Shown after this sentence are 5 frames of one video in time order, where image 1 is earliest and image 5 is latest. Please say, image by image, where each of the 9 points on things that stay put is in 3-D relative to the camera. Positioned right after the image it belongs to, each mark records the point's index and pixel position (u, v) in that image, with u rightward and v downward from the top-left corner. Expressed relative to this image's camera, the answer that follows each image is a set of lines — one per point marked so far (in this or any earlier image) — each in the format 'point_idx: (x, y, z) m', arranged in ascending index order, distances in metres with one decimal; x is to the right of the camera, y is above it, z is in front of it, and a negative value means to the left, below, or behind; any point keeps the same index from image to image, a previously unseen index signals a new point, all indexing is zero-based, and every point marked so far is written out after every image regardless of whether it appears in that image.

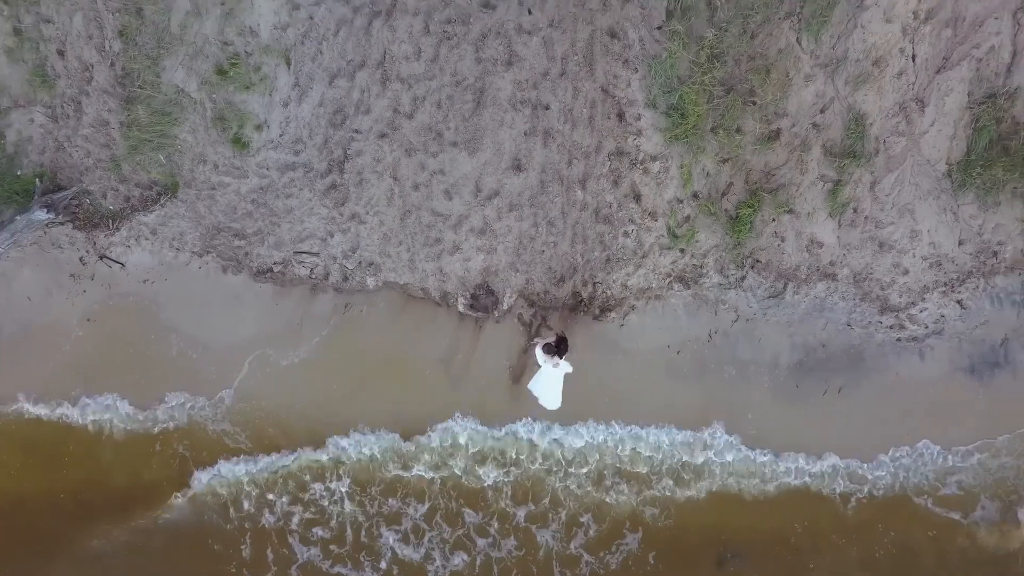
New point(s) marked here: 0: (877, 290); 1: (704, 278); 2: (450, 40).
0: (+3.3, 0.0, +4.9) m
1: (+1.7, +0.1, +4.9) m
2: (-0.5, +2.0, +4.4) m
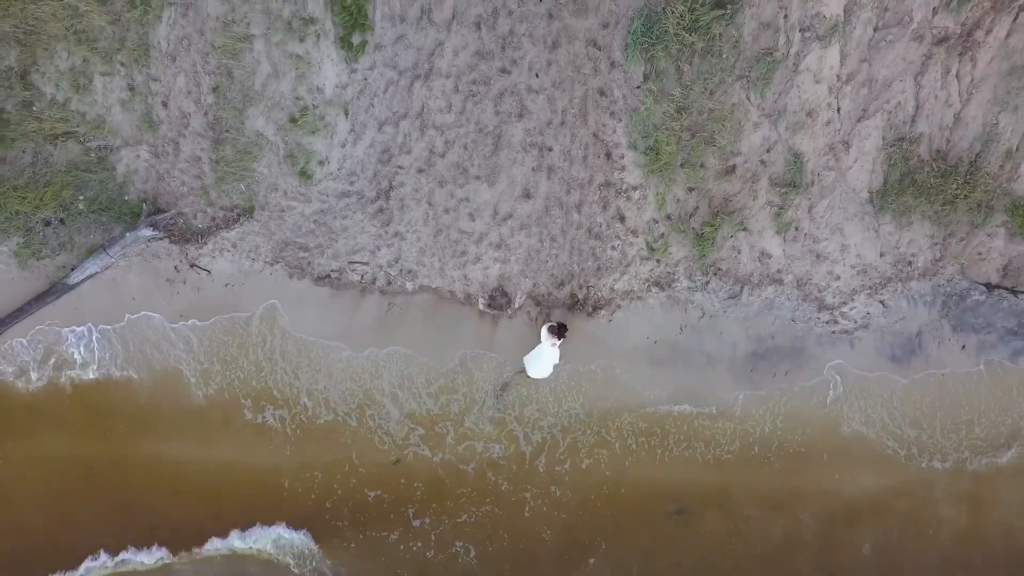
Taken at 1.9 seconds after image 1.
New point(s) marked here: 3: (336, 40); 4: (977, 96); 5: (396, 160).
0: (+3.4, 0.0, +6.1) m
1: (+1.8, +0.1, +6.1) m
2: (-0.4, +2.0, +5.6) m
3: (-1.8, +2.5, +5.5) m
4: (+4.8, +2.0, +5.6) m
5: (-1.2, +1.4, +5.8) m
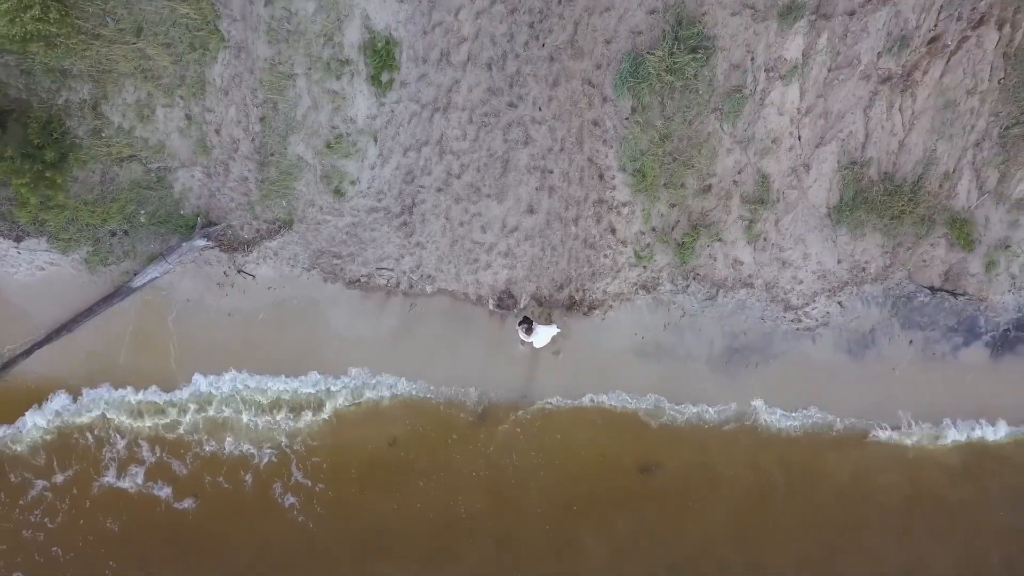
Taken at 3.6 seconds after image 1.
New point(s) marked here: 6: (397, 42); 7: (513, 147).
0: (+3.5, -0.1, +7.0) m
1: (+1.9, 0.0, +7.0) m
2: (-0.3, +1.9, +6.5) m
3: (-1.7, +2.5, +6.5) m
4: (+4.8, +1.9, +6.5) m
5: (-1.2, +1.3, +6.7) m
6: (-1.3, +2.9, +6.4) m
7: (0.0, +1.7, +6.6) m
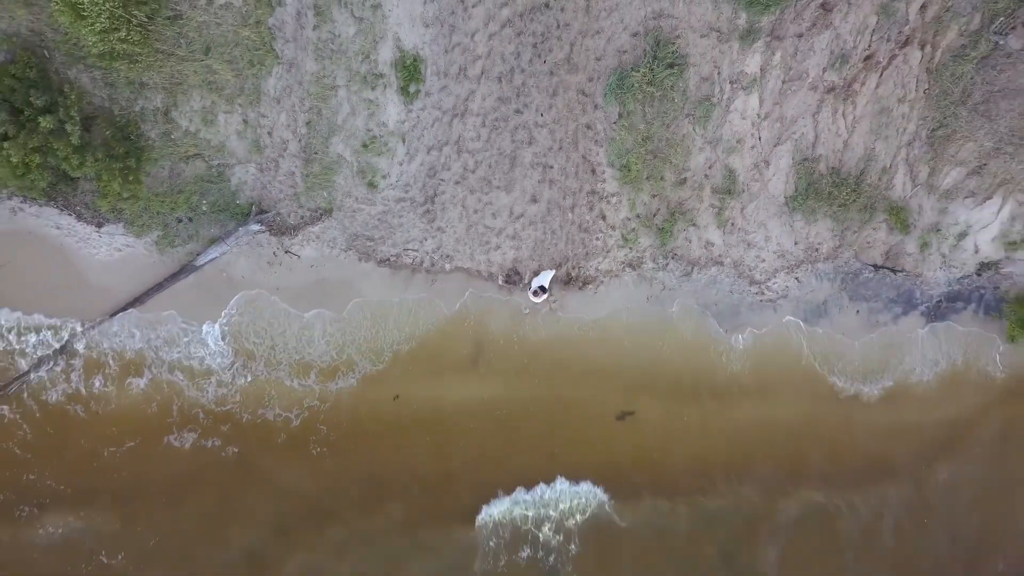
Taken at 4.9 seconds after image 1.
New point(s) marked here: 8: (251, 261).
0: (+3.6, +0.3, +8.3) m
1: (+2.0, +0.4, +8.3) m
2: (-0.2, +2.3, +7.8) m
3: (-1.6, +2.8, +7.7) m
4: (+4.9, +2.3, +7.7) m
5: (-1.1, +1.7, +8.0) m
6: (-1.3, +3.2, +7.6) m
7: (+0.1, +2.0, +7.8) m
8: (-4.1, +0.4, +8.4) m
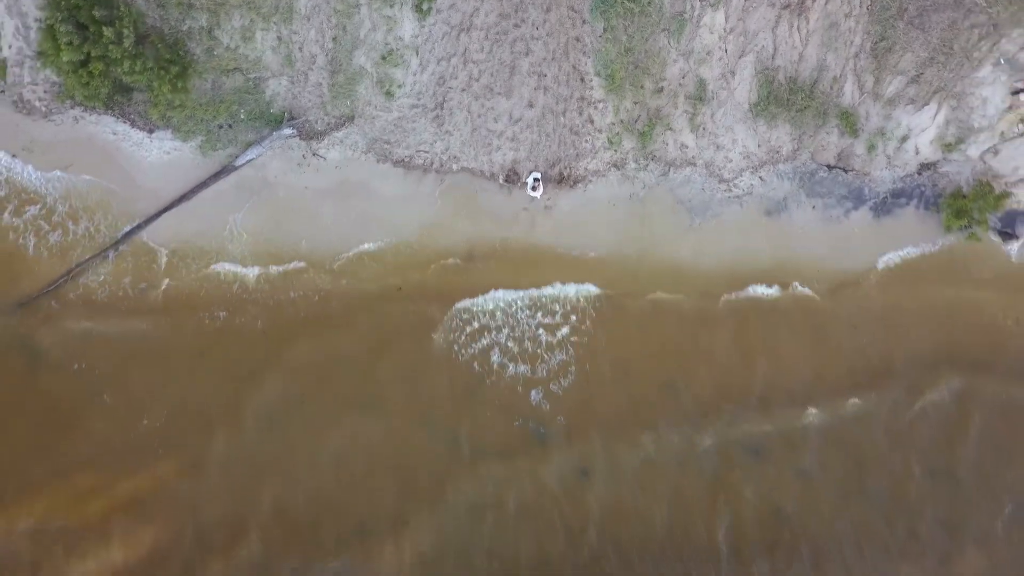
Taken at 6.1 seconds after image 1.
0: (+3.6, +2.0, +9.4) m
1: (+2.0, +2.1, +9.4) m
2: (-0.2, +4.1, +9.0) m
3: (-1.6, +4.6, +8.9) m
4: (+4.9, +4.0, +8.9) m
5: (-1.1, +3.5, +9.2) m
6: (-1.3, +5.0, +8.8) m
7: (+0.1, +3.8, +9.0) m
8: (-4.1, +2.2, +9.6) m
